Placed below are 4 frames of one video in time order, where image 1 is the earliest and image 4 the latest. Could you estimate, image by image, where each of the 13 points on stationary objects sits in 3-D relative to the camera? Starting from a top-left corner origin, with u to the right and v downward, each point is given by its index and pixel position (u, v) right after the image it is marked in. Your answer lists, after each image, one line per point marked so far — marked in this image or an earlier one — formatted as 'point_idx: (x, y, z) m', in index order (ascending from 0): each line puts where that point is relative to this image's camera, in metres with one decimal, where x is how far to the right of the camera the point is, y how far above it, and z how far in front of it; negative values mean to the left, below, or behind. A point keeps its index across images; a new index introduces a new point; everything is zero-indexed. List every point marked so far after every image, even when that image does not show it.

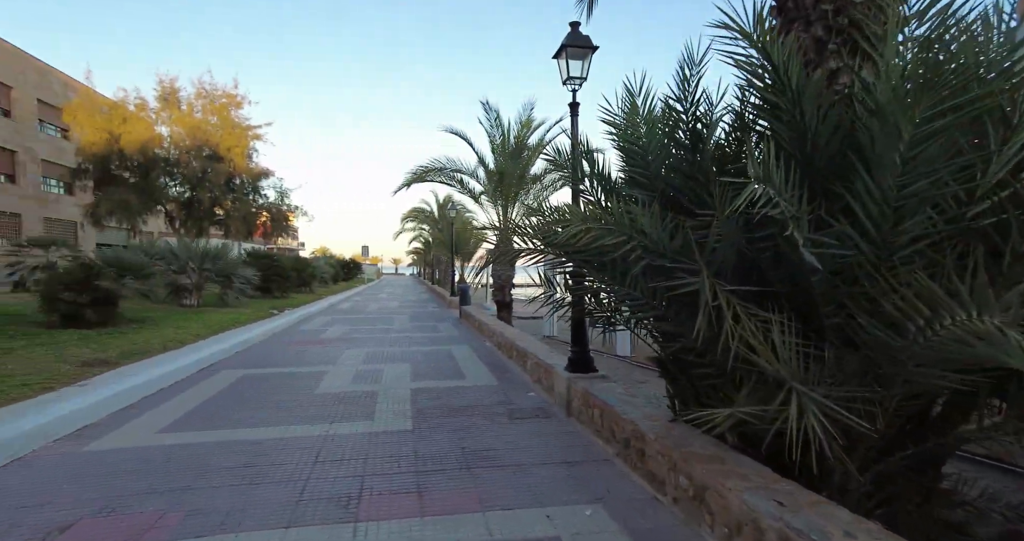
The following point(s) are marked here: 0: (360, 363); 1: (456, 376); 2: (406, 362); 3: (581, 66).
0: (-2.9, -1.7, +8.9) m
1: (-0.9, -1.8, +7.9) m
2: (-2.0, -1.8, +9.0) m
3: (+1.0, +2.8, +6.4) m
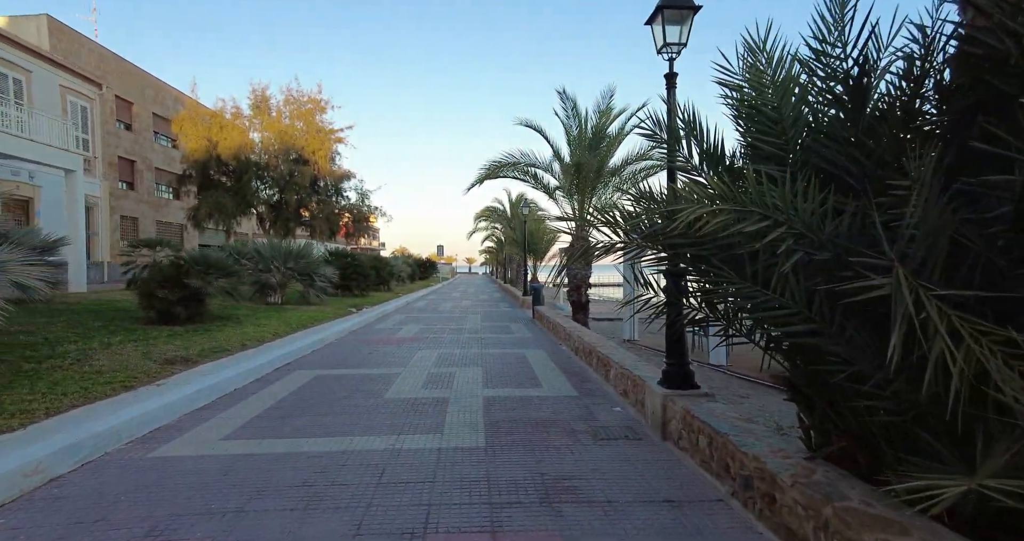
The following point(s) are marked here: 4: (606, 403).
0: (-1.4, -1.7, +8.5) m
1: (+0.3, -1.7, +7.3) m
2: (-0.6, -1.7, +8.5) m
3: (+1.9, +2.8, +5.5) m
4: (+1.2, -1.8, +6.3) m
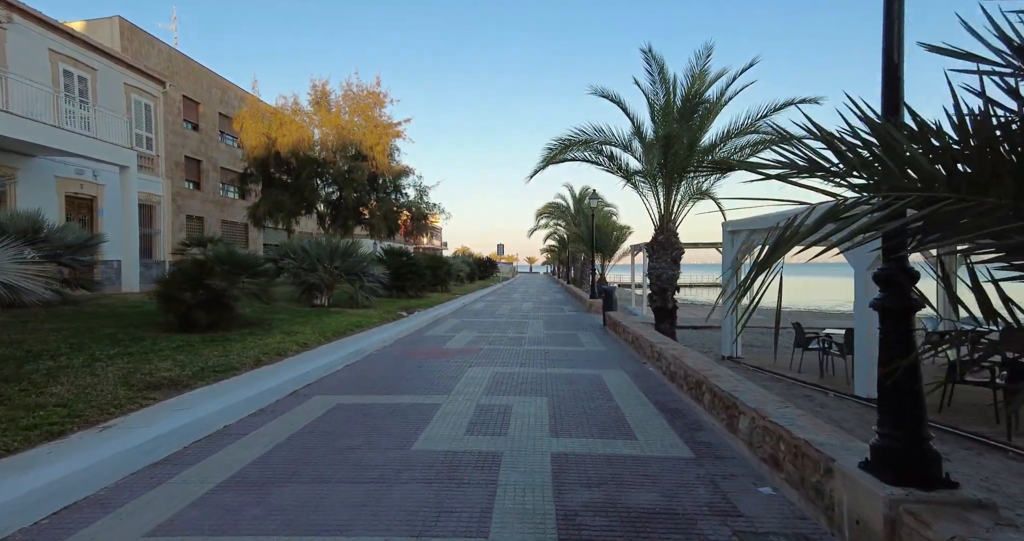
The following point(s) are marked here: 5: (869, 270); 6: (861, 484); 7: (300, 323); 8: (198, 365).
0: (-0.4, -1.7, +6.6) m
1: (+1.2, -1.7, +5.1) m
2: (+0.4, -1.7, +6.5) m
3: (+2.6, +2.8, +3.2) m
4: (+2.0, -1.8, +4.0) m
5: (+5.2, 0.0, +6.9) m
6: (+2.2, -1.3, +2.9) m
7: (-4.6, -1.2, +10.4) m
8: (-4.2, -1.2, +6.4) m
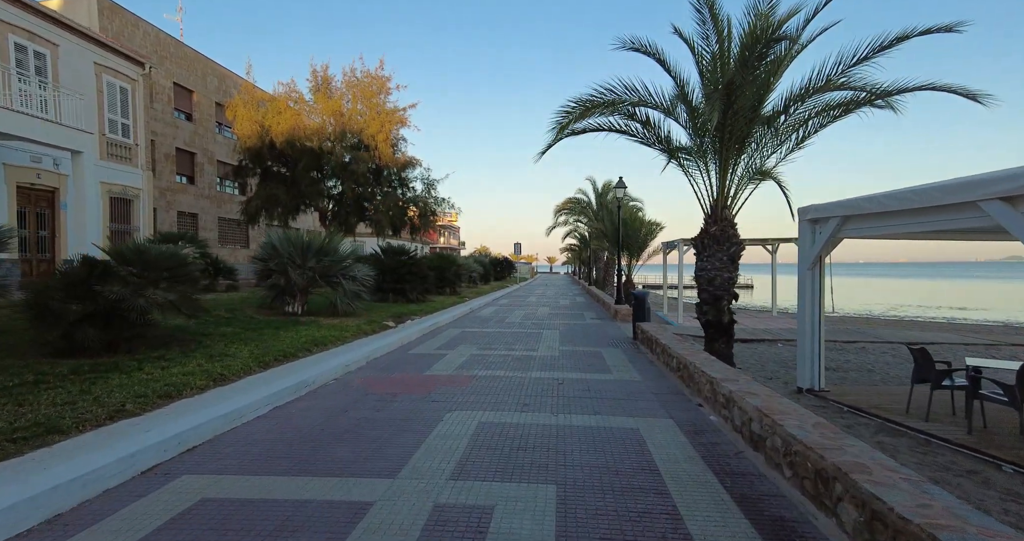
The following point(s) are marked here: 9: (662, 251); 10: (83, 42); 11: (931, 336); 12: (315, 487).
0: (-0.5, -1.7, +4.1) m
1: (+1.0, -1.8, +2.6) m
2: (+0.3, -1.8, +4.0) m
3: (+2.3, +2.7, +0.5) m
4: (+1.7, -1.8, +1.4) m
5: (+5.1, -0.1, +4.2) m
6: (+1.9, -1.4, +0.3) m
7: (-4.6, -1.2, +8.1) m
8: (-4.3, -1.3, +4.0) m
9: (+5.7, +0.8, +17.9) m
10: (-14.7, +7.8, +16.1) m
11: (+13.5, -2.1, +15.3) m
12: (-1.5, -1.7, +3.9) m
